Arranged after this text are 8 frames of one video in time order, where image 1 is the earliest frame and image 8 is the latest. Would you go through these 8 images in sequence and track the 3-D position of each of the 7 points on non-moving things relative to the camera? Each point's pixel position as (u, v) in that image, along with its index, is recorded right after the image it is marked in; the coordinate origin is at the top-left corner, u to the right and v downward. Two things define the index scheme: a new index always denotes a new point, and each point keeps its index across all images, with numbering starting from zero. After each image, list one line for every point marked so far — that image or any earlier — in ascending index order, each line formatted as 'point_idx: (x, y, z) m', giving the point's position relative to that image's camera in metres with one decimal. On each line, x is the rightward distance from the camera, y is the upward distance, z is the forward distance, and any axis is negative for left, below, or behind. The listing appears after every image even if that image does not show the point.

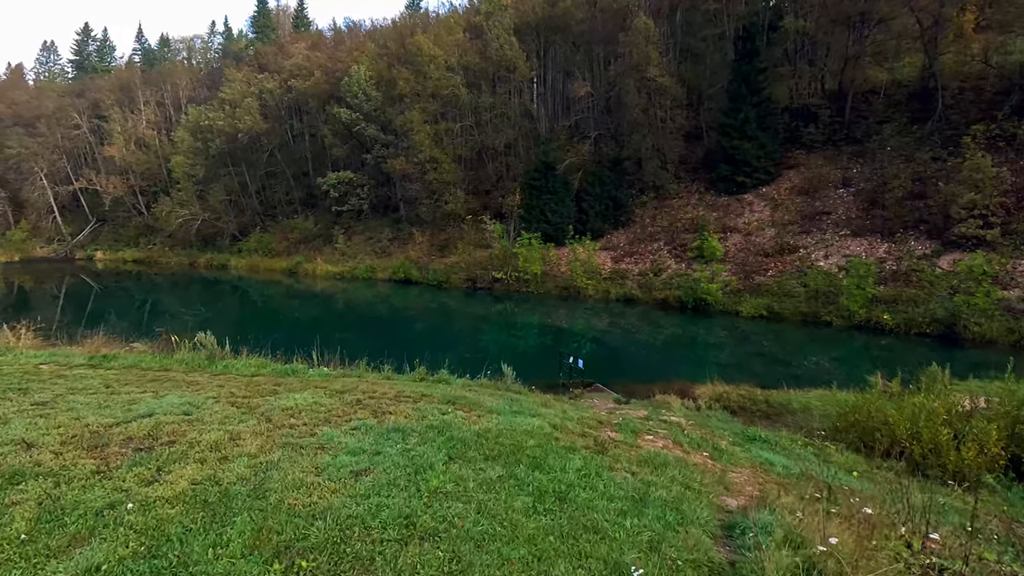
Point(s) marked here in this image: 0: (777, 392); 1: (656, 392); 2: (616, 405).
0: (+5.1, -2.0, +10.7) m
1: (+2.9, -2.1, +11.2) m
2: (+1.7, -2.0, +9.3) m
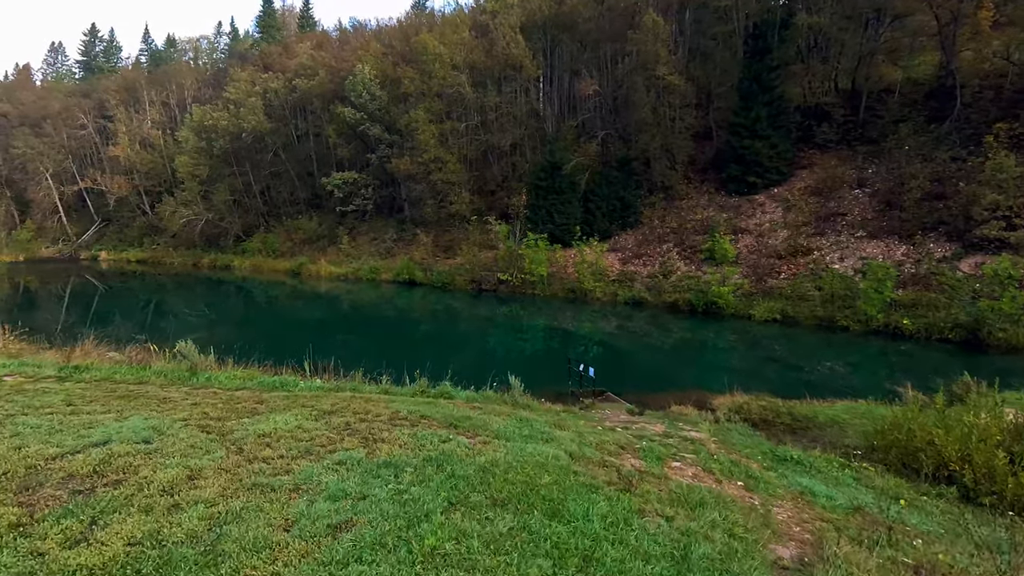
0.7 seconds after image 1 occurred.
0: (+5.2, -2.1, +10.1) m
1: (+3.0, -2.2, +10.6) m
2: (+1.9, -2.1, +8.7) m
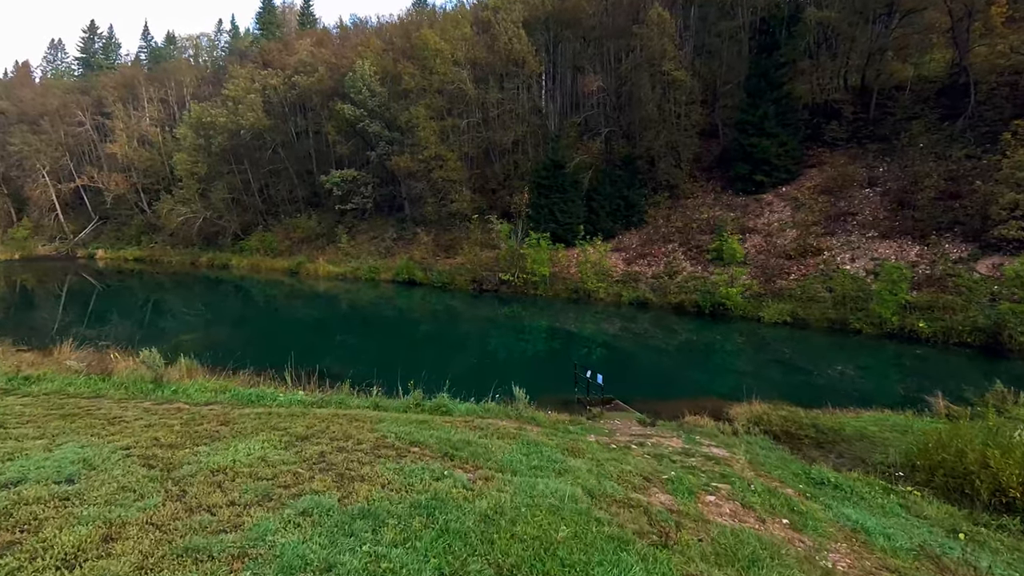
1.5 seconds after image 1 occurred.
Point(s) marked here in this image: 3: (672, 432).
0: (+5.2, -2.1, +9.4) m
1: (+3.1, -2.2, +10.0) m
2: (+1.9, -2.1, +8.1) m
3: (+2.4, -2.1, +8.1) m
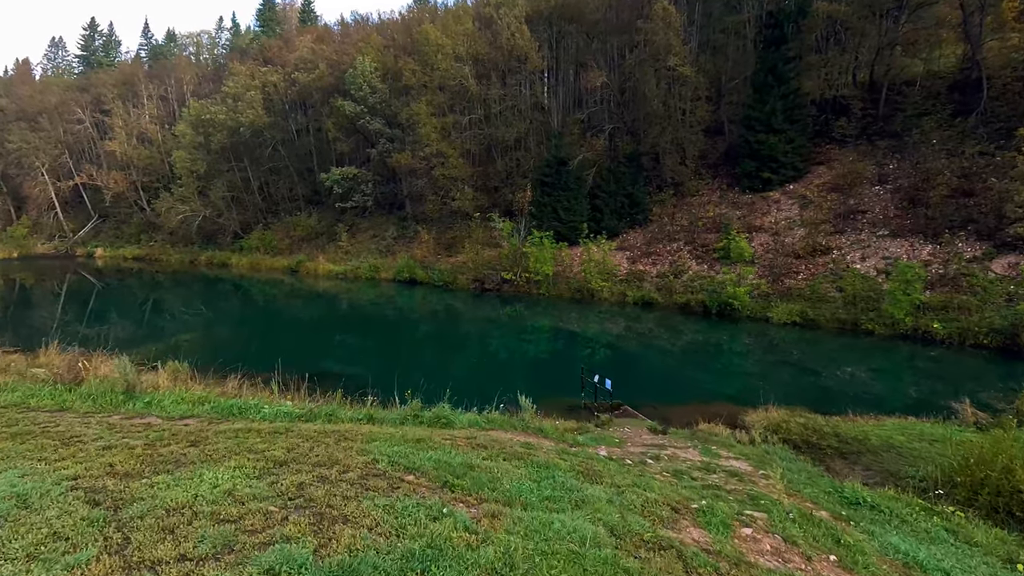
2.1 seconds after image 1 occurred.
0: (+5.3, -2.1, +9.0) m
1: (+3.2, -2.2, +9.5) m
2: (+2.0, -2.1, +7.6) m
3: (+2.5, -2.2, +7.7) m
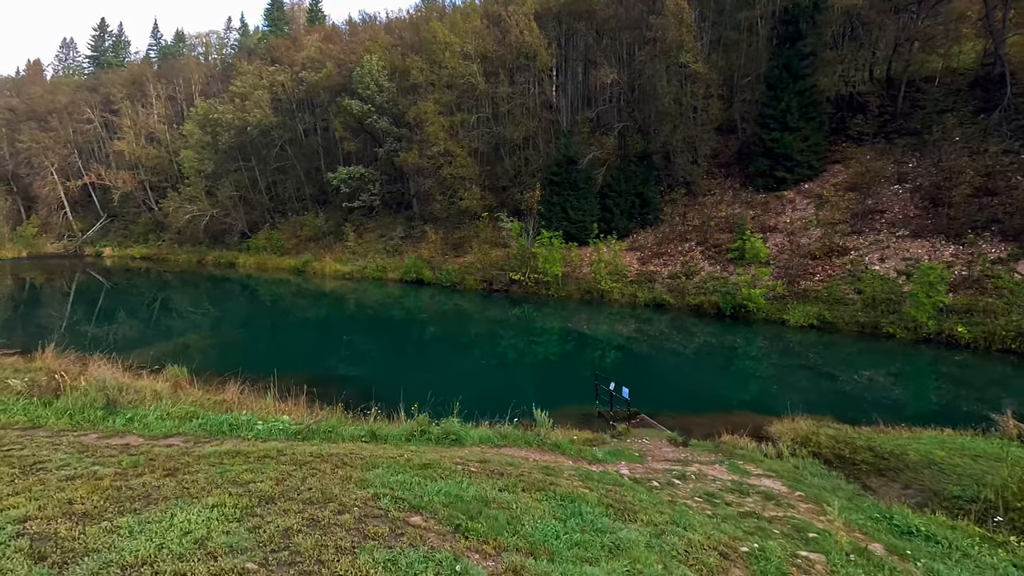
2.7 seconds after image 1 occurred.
0: (+5.5, -2.2, +8.4) m
1: (+3.3, -2.3, +9.0) m
2: (+2.1, -2.2, +7.1) m
3: (+2.6, -2.2, +7.2) m
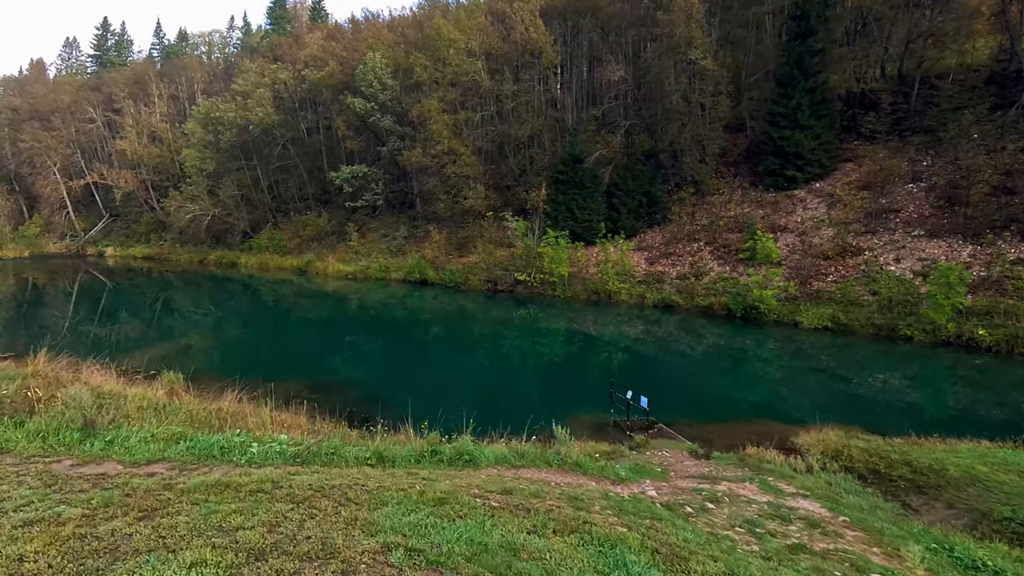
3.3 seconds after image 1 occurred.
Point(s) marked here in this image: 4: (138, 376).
0: (+5.7, -2.3, +8.0) m
1: (+3.5, -2.3, +8.5) m
2: (+2.3, -2.2, +6.7) m
3: (+2.8, -2.3, +6.7) m
4: (-7.3, -1.7, +10.9) m
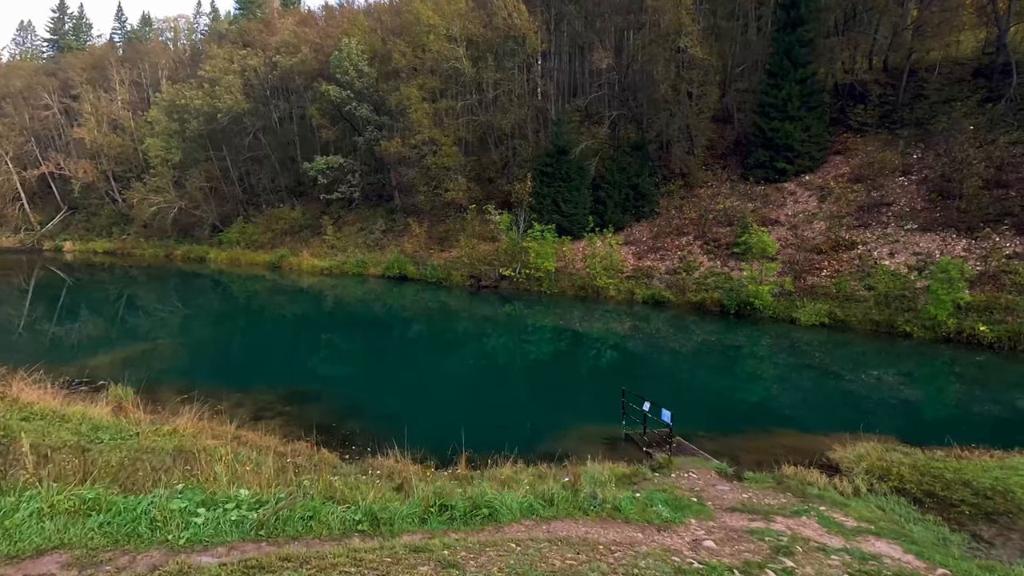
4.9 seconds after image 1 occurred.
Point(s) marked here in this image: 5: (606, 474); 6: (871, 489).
0: (+5.7, -2.2, +7.2) m
1: (+3.6, -2.3, +7.7) m
2: (+2.4, -2.2, +5.8) m
3: (+2.9, -2.3, +5.8) m
4: (-7.3, -1.7, +9.5) m
5: (+1.1, -2.1, +6.5) m
6: (+4.1, -2.3, +6.4) m
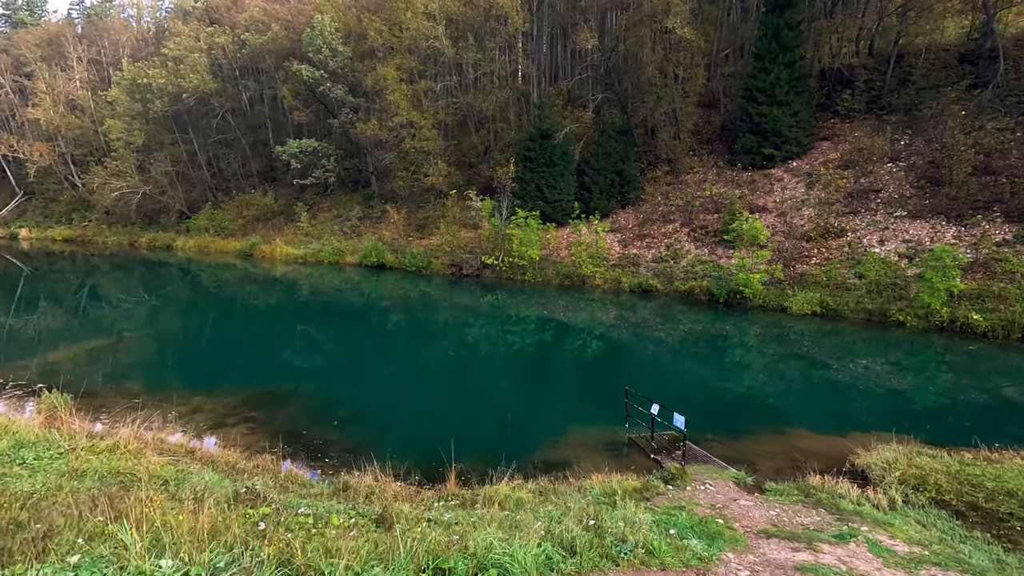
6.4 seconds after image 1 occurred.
0: (+5.7, -2.1, +6.6) m
1: (+3.5, -2.2, +7.0) m
2: (+2.4, -2.1, +5.1) m
3: (+2.9, -2.2, +5.1) m
4: (-7.5, -1.6, +8.4) m
5: (+1.0, -2.0, +5.7) m
6: (+4.1, -2.2, +5.7) m
